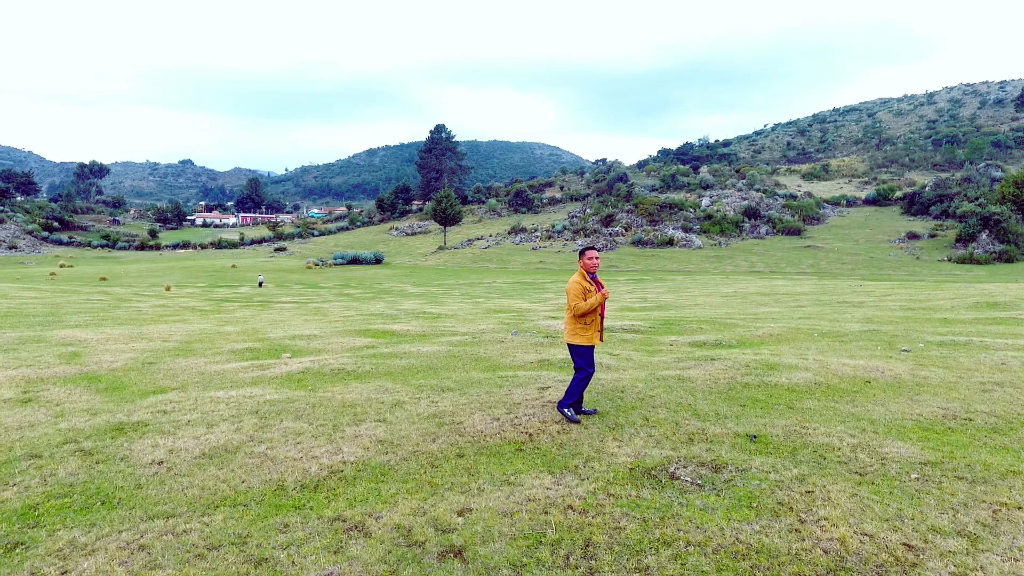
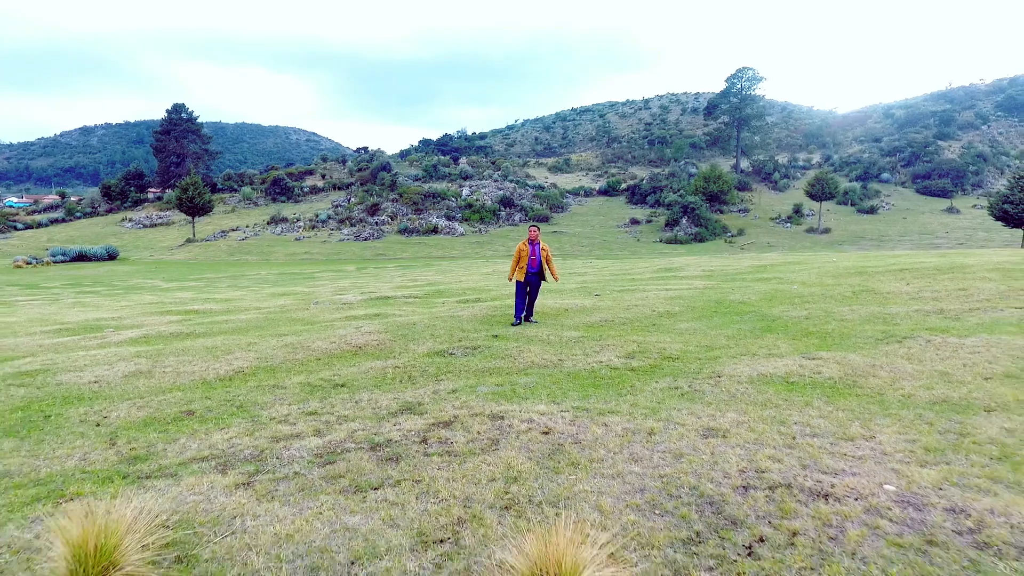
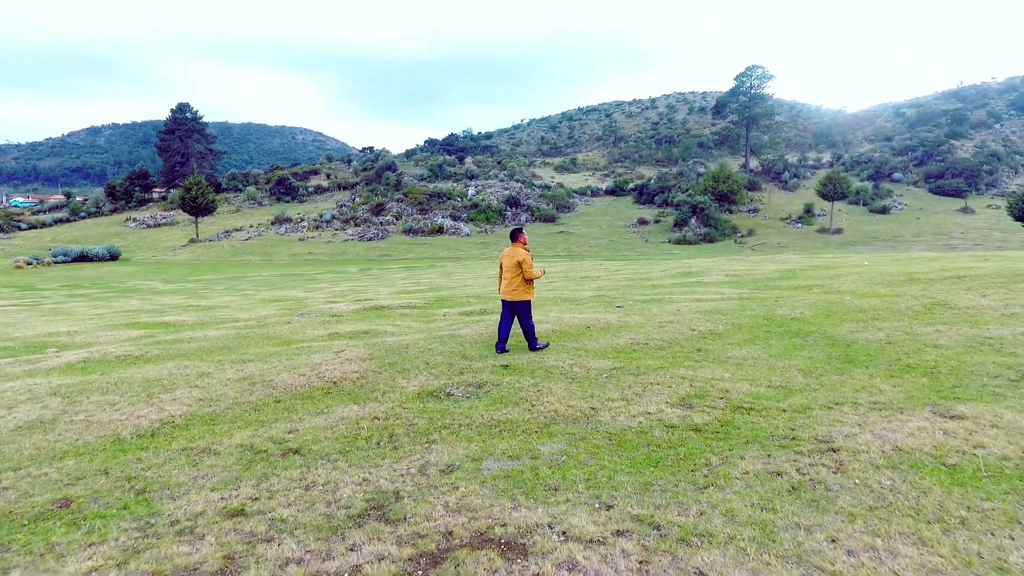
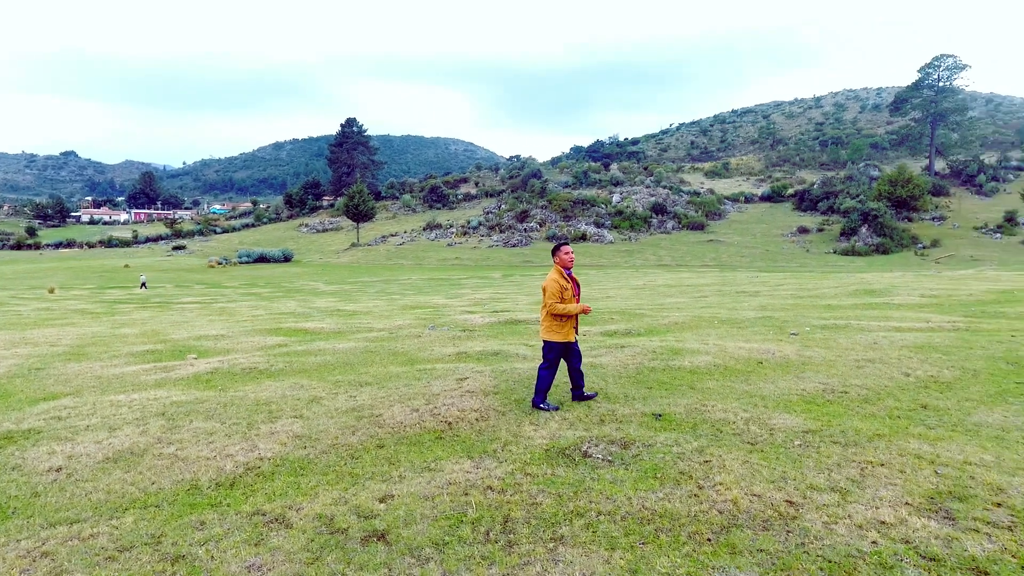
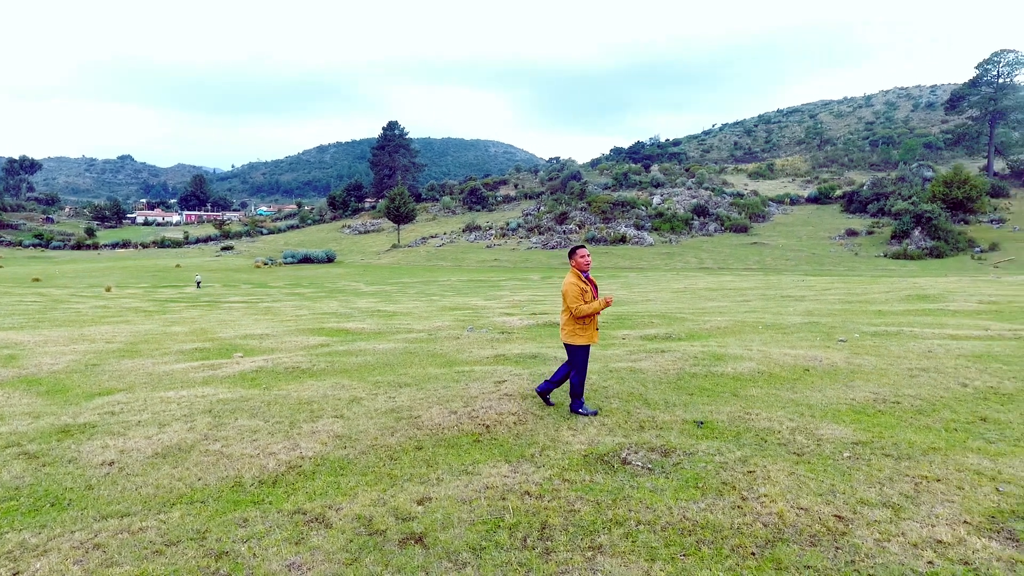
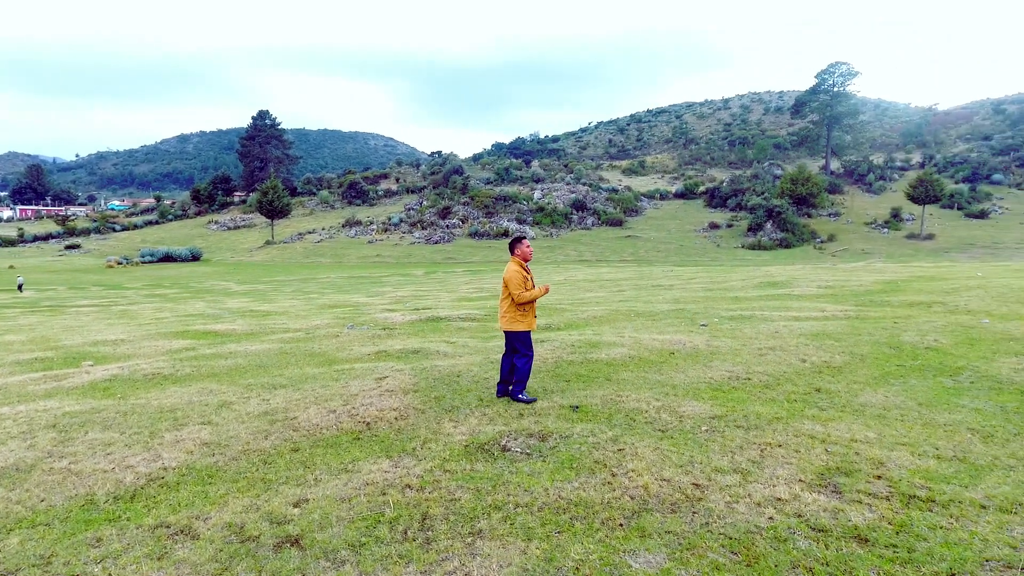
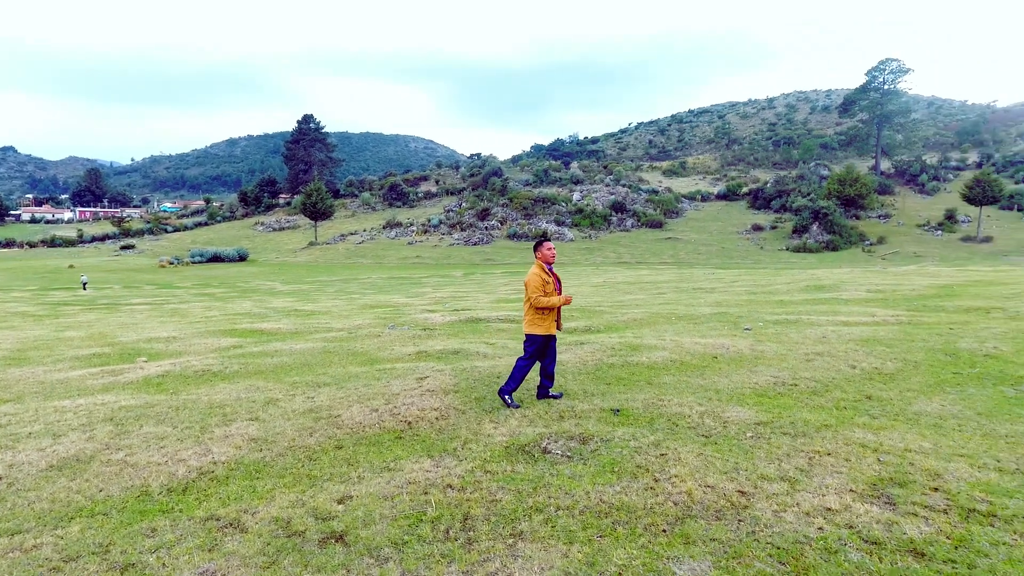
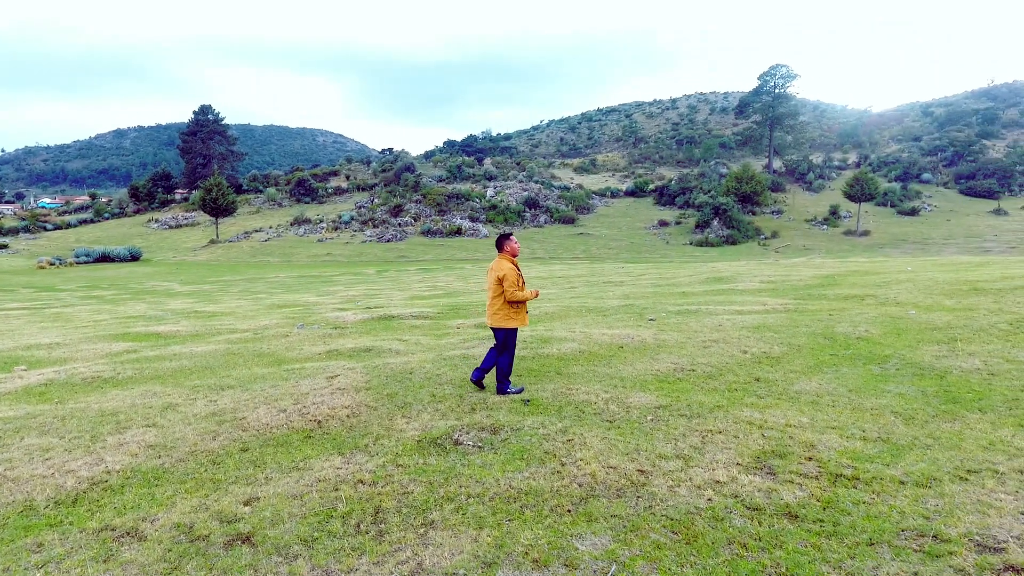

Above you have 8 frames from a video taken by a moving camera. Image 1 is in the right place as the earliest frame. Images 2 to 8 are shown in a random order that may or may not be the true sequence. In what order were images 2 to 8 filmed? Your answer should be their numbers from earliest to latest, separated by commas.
5, 4, 7, 6, 8, 3, 2
